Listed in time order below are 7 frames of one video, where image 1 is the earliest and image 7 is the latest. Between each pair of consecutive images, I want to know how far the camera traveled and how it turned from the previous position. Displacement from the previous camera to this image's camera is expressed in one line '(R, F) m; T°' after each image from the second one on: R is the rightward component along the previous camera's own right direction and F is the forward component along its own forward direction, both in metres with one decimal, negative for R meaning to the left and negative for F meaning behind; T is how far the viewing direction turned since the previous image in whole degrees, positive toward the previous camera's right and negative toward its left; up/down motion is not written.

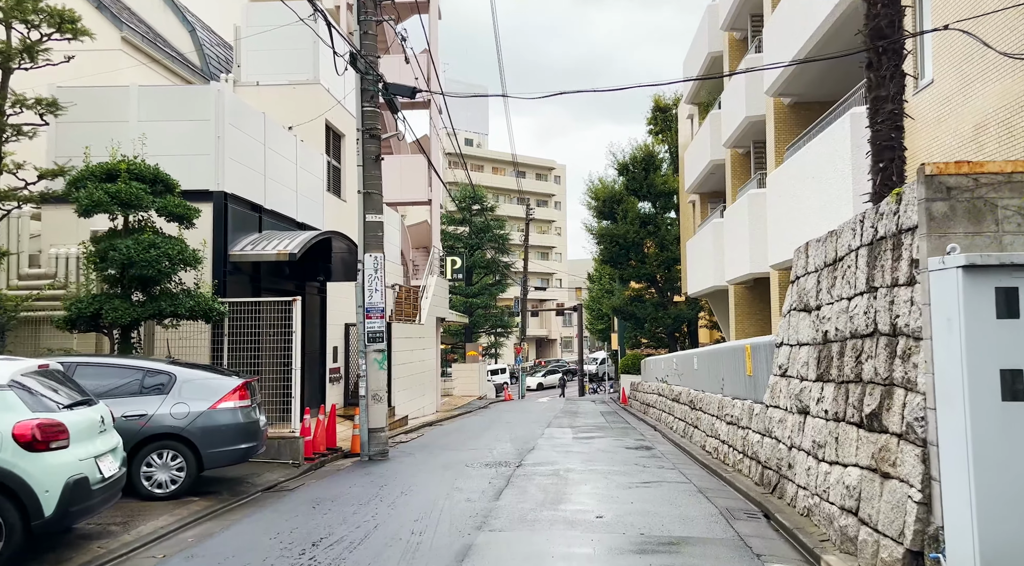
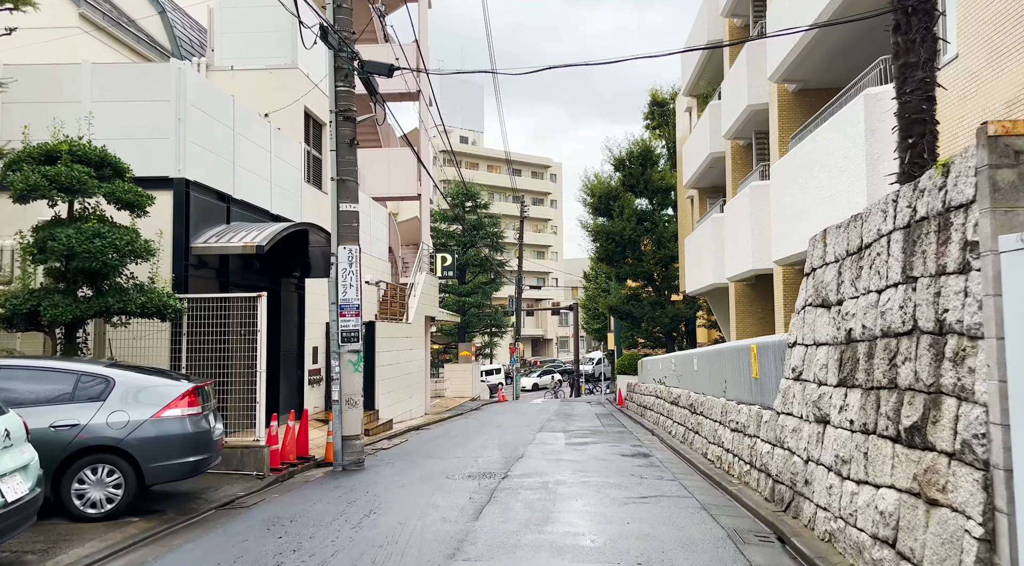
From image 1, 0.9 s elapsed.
(+0.1, +1.0) m; 0°
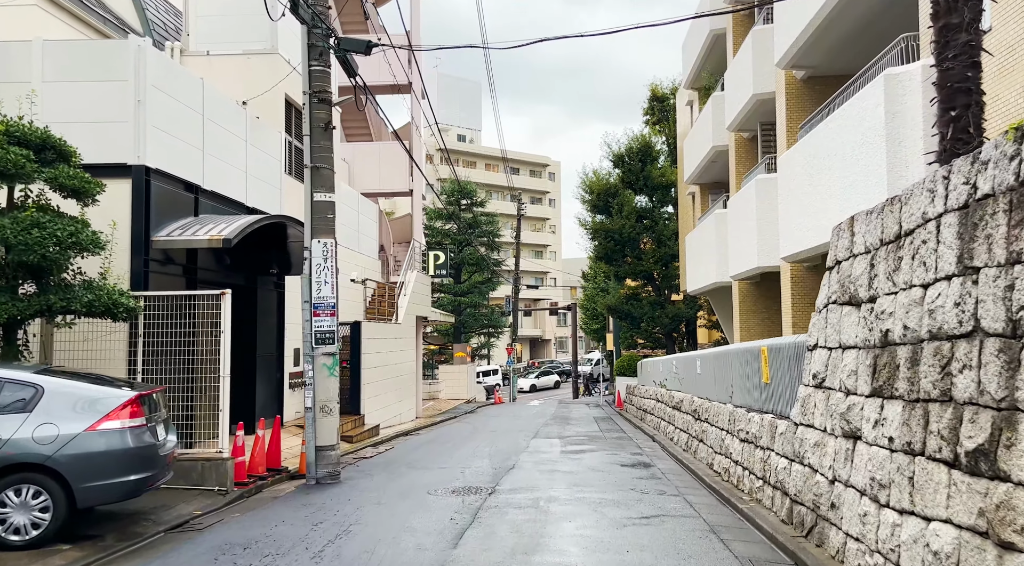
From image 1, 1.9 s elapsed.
(+0.1, +0.9) m; 0°
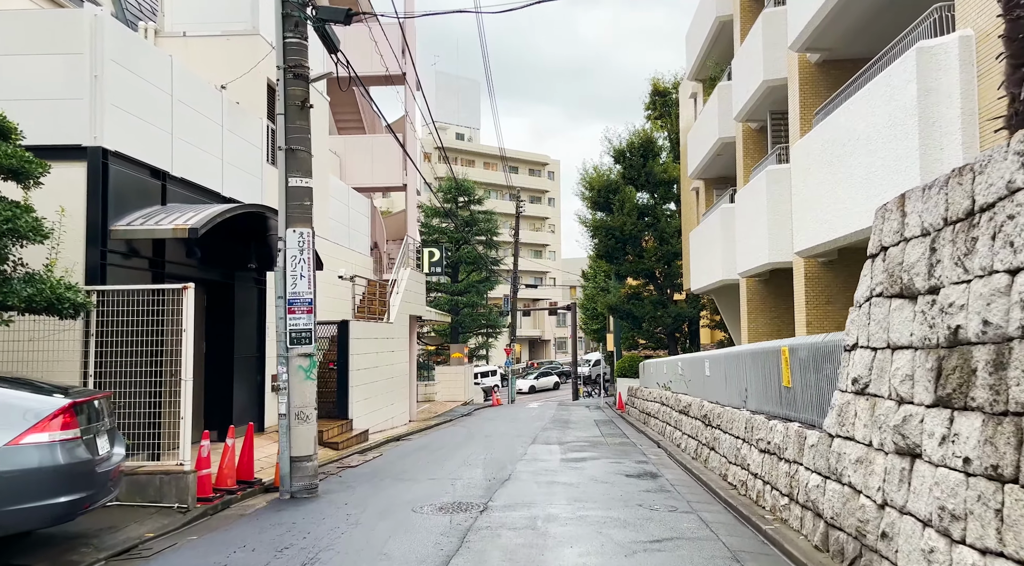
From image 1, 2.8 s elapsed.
(+0.1, +1.0) m; 0°
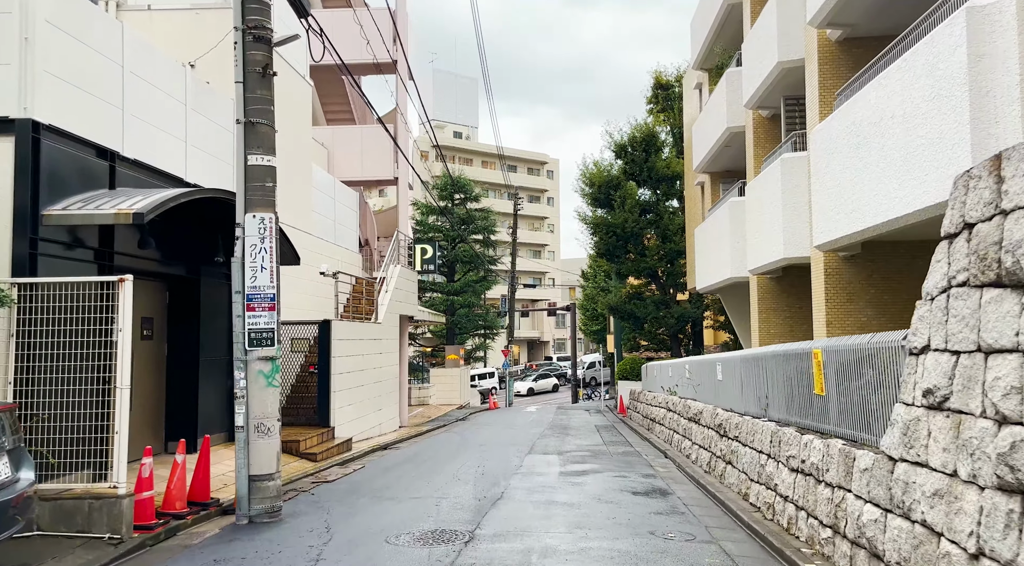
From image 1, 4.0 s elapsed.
(+0.1, +1.2) m; 0°
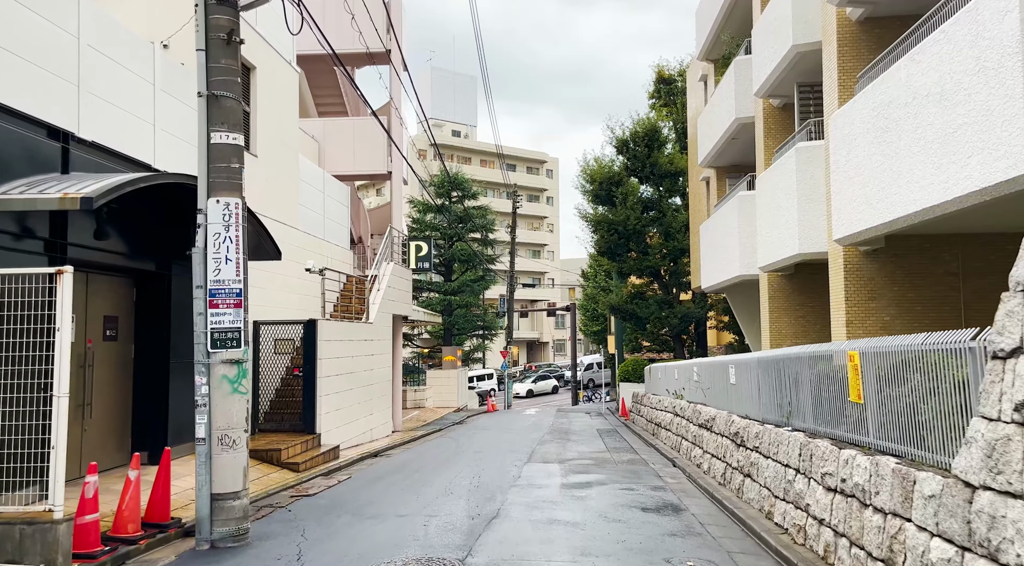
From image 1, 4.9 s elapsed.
(0.0, +1.0) m; 0°
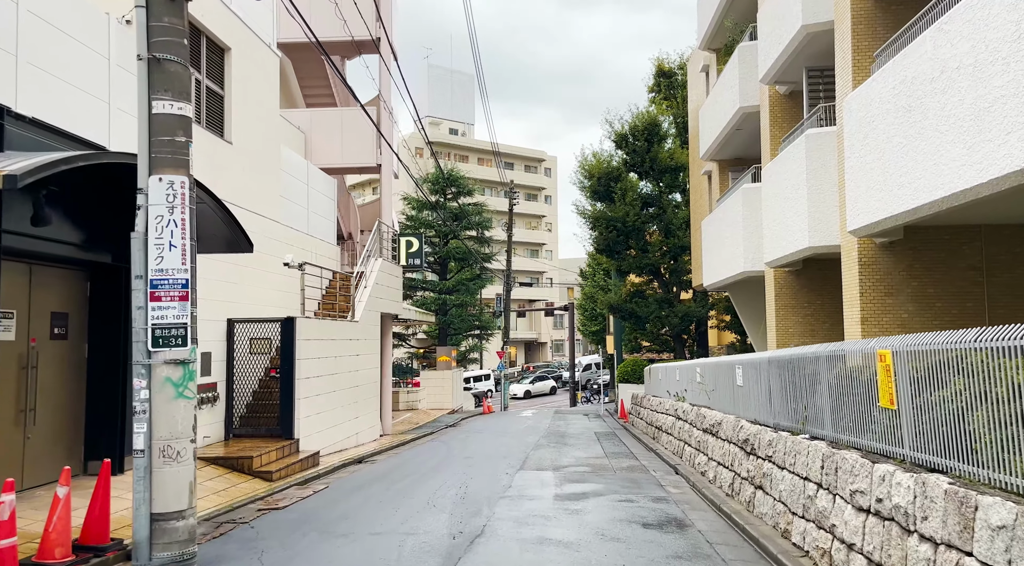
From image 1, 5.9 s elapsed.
(+0.1, +0.9) m; 0°
